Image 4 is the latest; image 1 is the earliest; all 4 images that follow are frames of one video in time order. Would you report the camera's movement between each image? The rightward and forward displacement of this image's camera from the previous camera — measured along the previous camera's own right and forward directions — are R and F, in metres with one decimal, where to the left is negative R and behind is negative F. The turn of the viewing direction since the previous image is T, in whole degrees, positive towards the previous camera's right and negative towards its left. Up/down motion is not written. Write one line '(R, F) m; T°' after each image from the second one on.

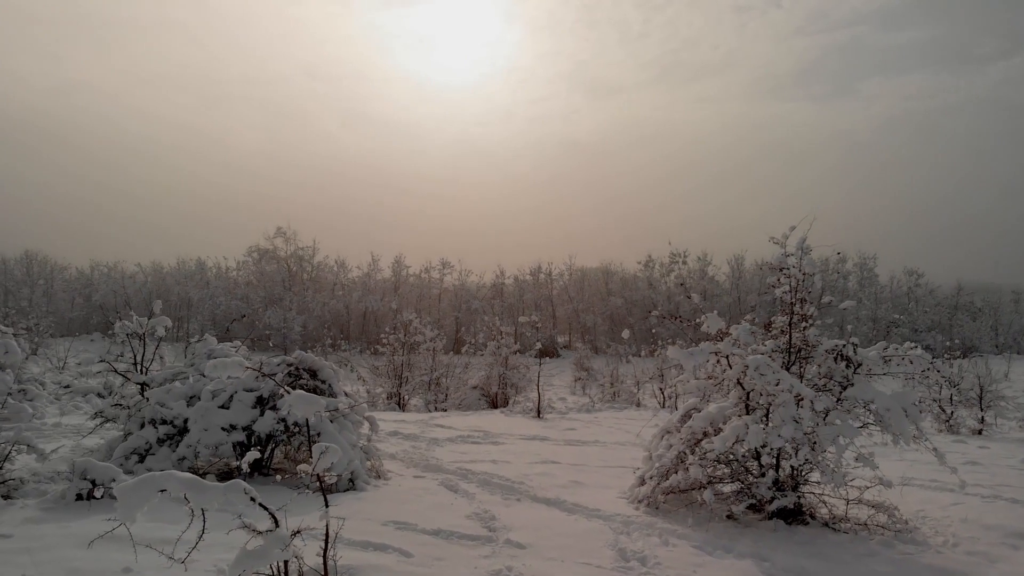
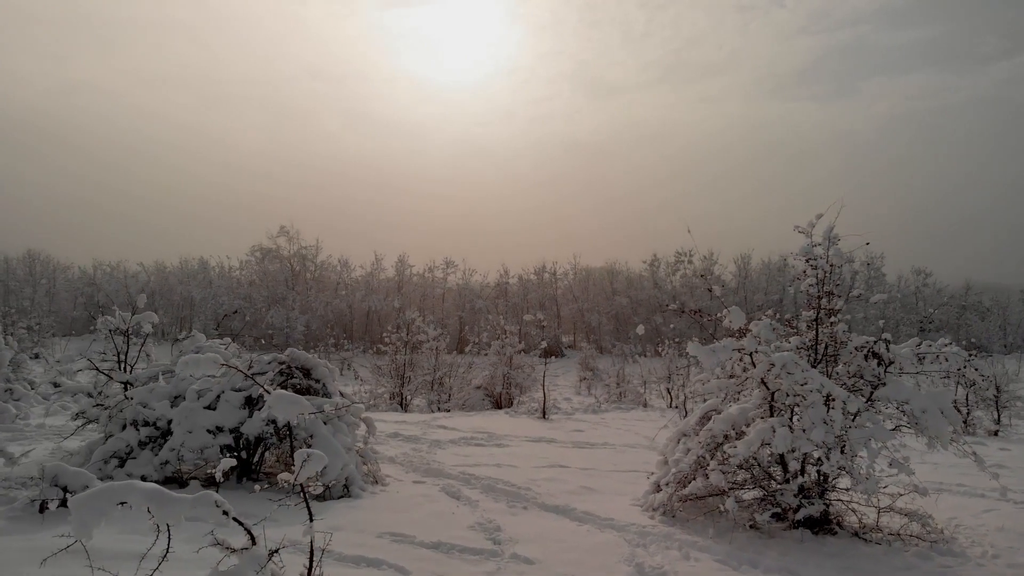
(0.0, +0.4) m; 0°
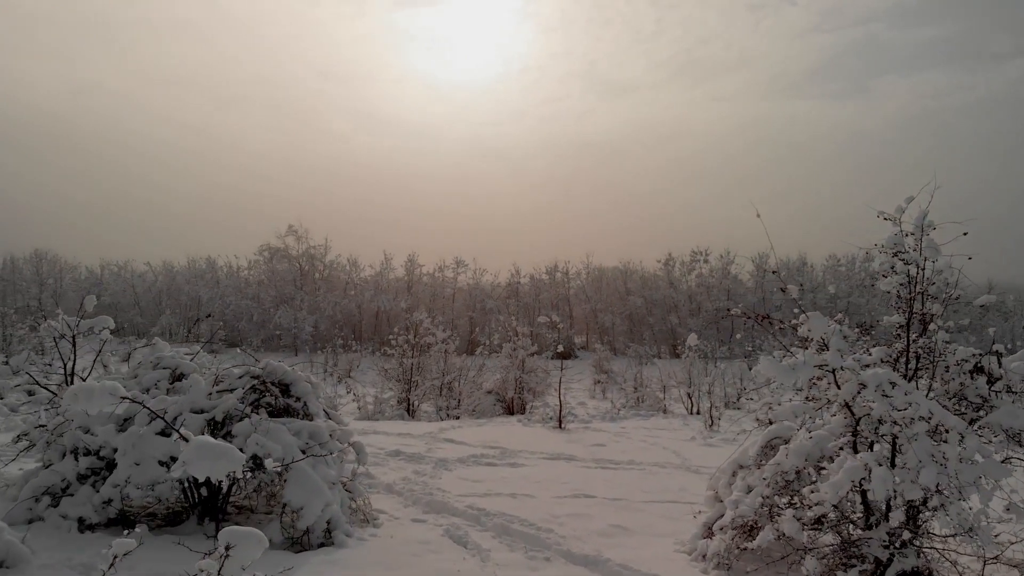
(-0.1, +1.1) m; -1°
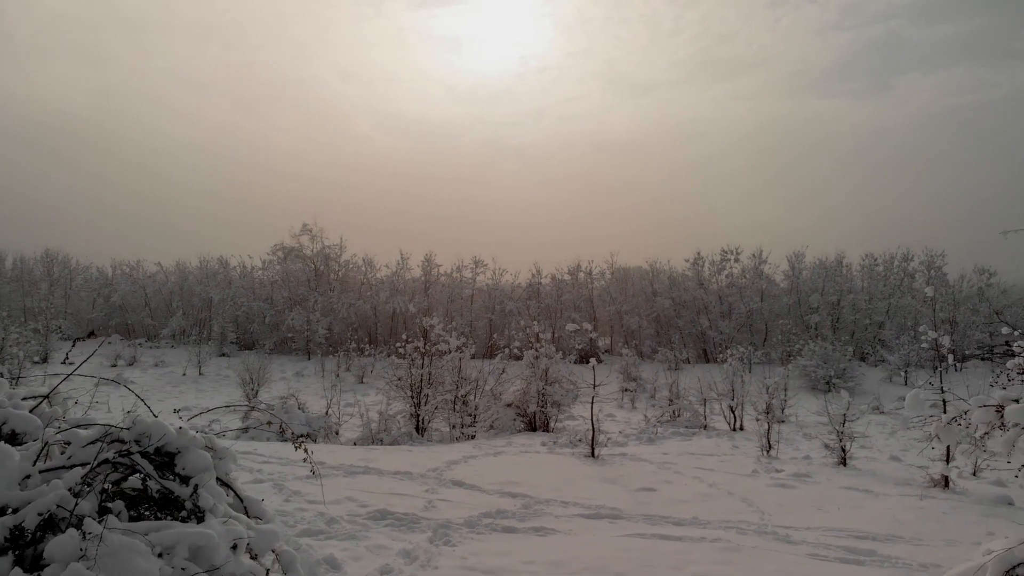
(-0.1, +2.2) m; -2°
